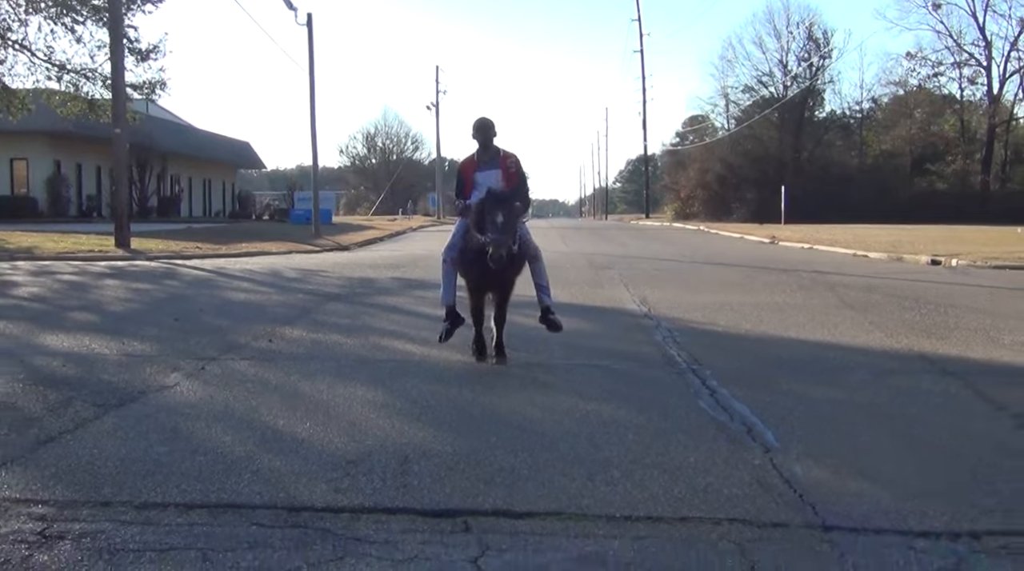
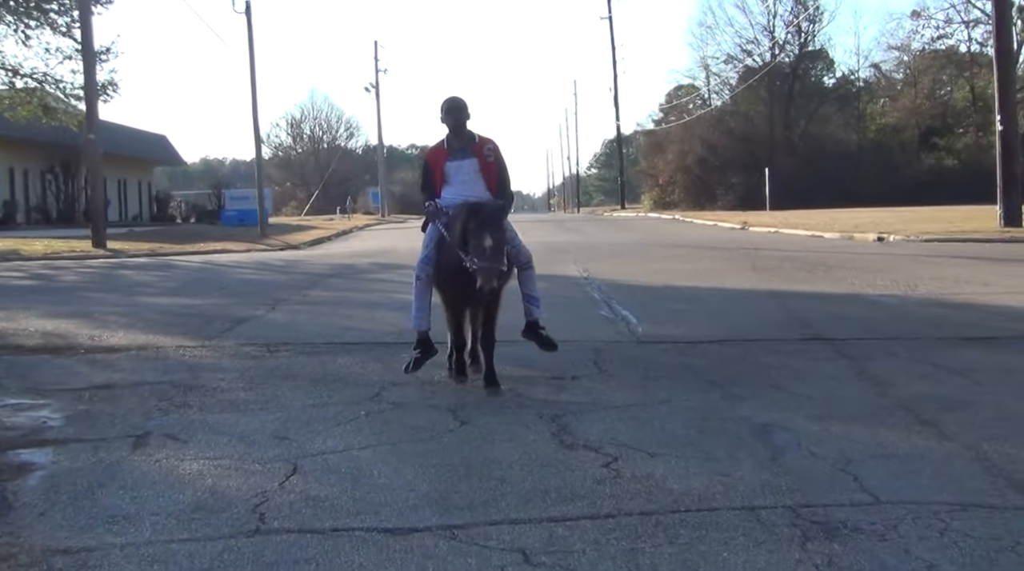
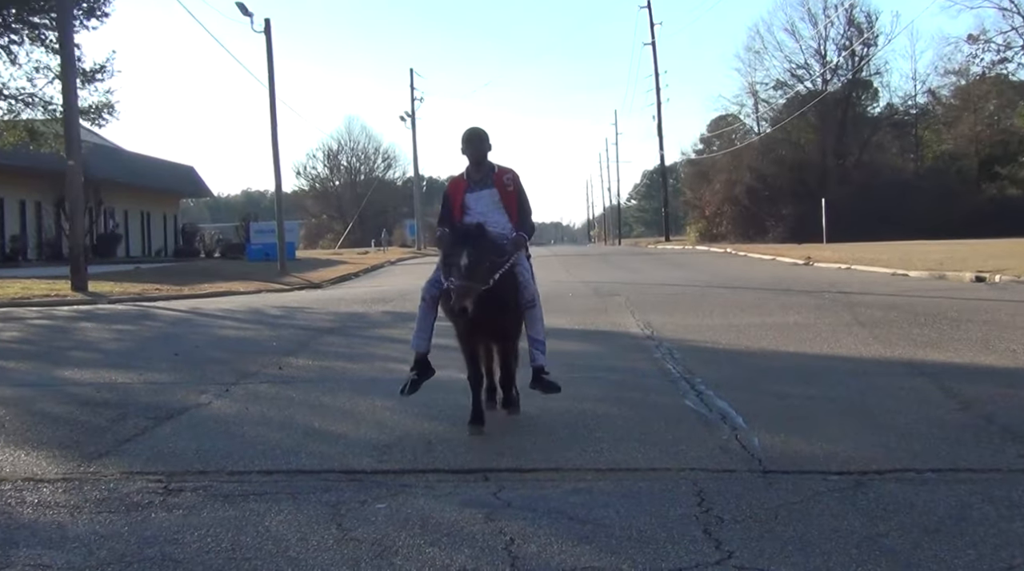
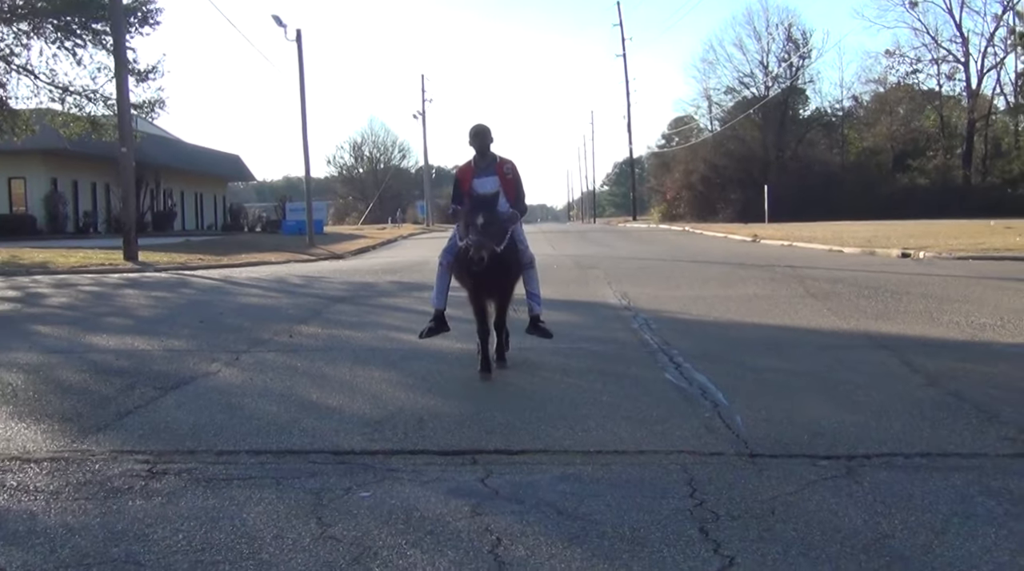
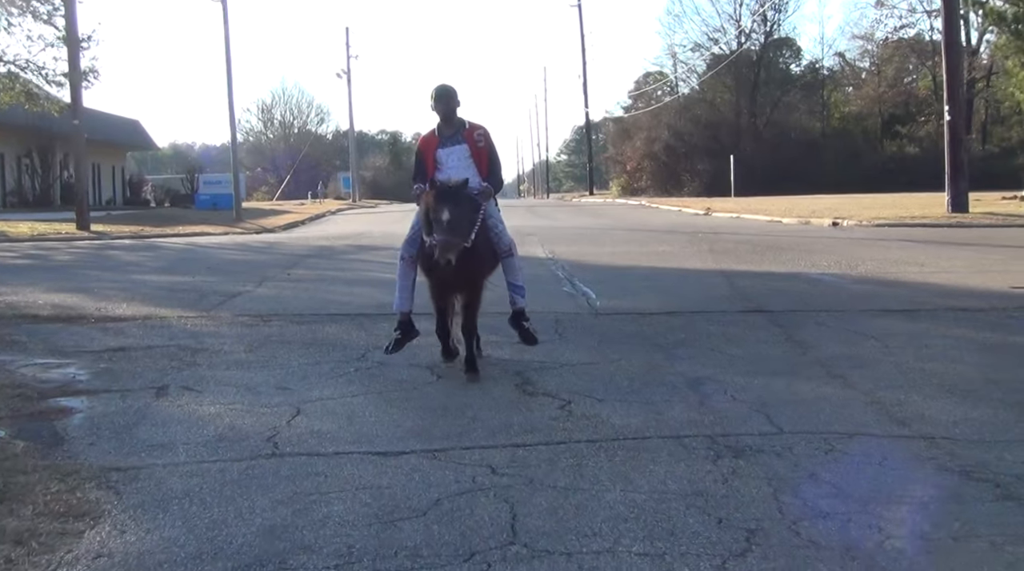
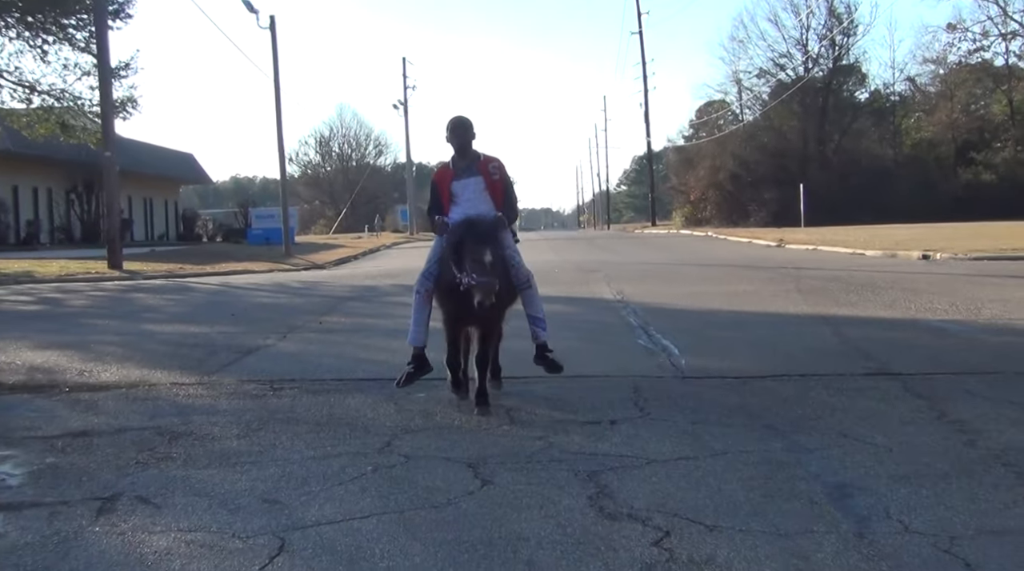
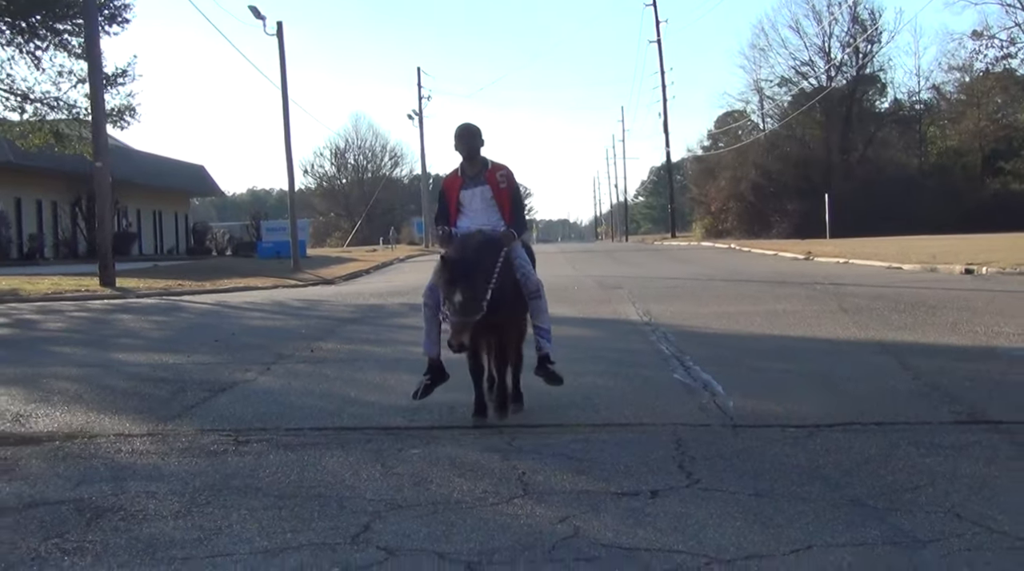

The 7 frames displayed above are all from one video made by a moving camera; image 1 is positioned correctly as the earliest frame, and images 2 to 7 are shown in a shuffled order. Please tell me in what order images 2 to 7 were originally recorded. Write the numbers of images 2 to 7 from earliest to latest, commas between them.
4, 3, 7, 6, 2, 5
